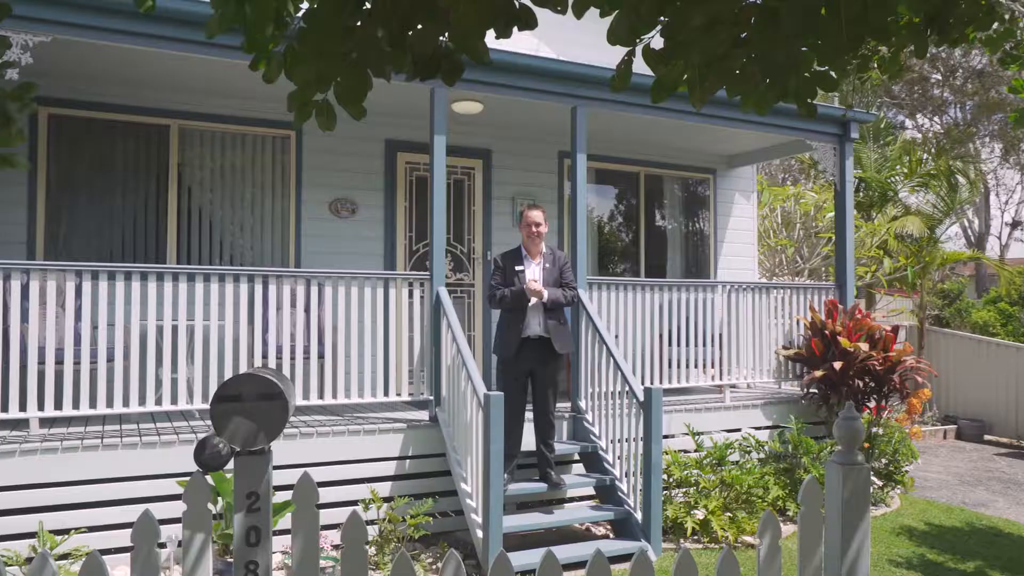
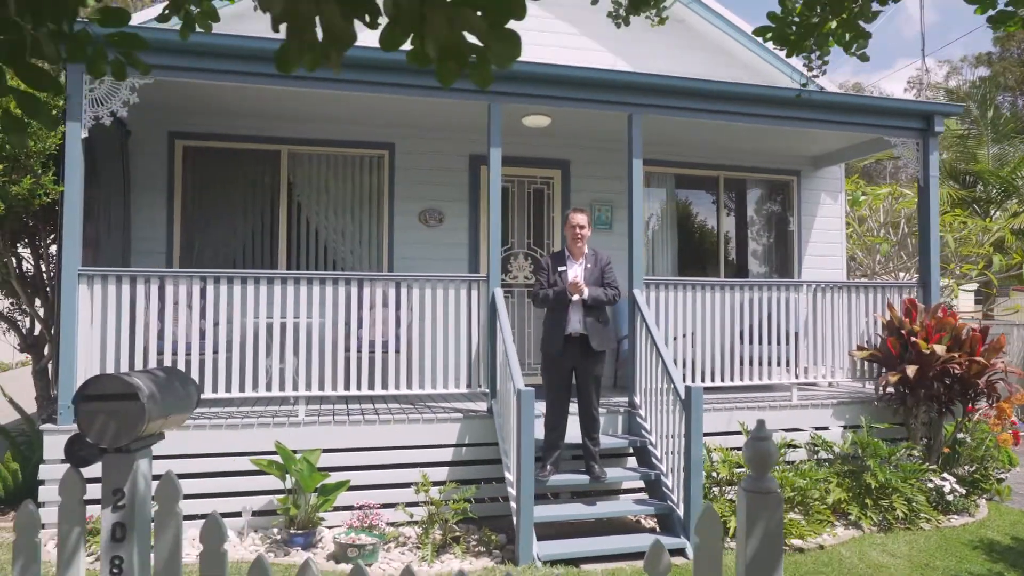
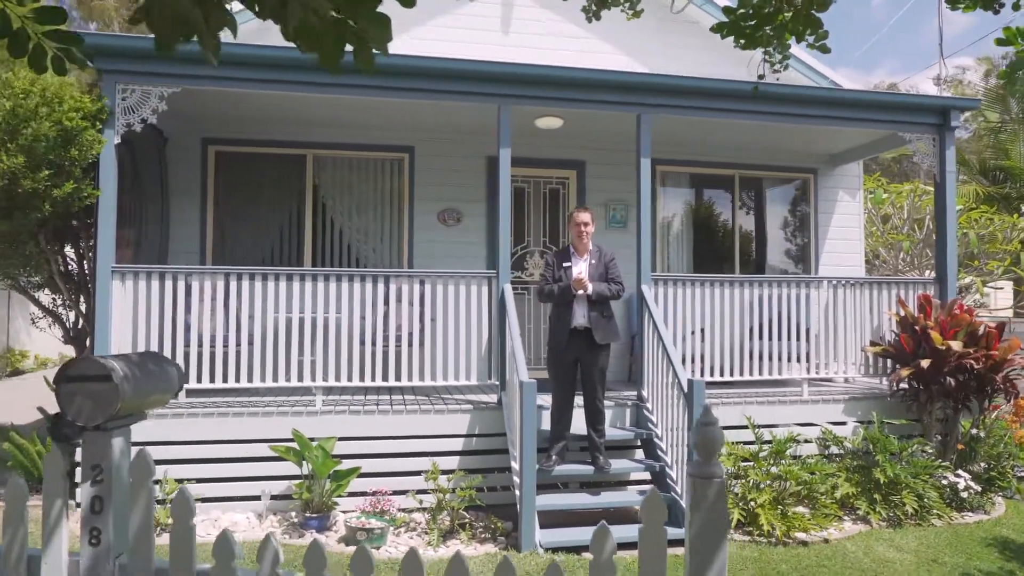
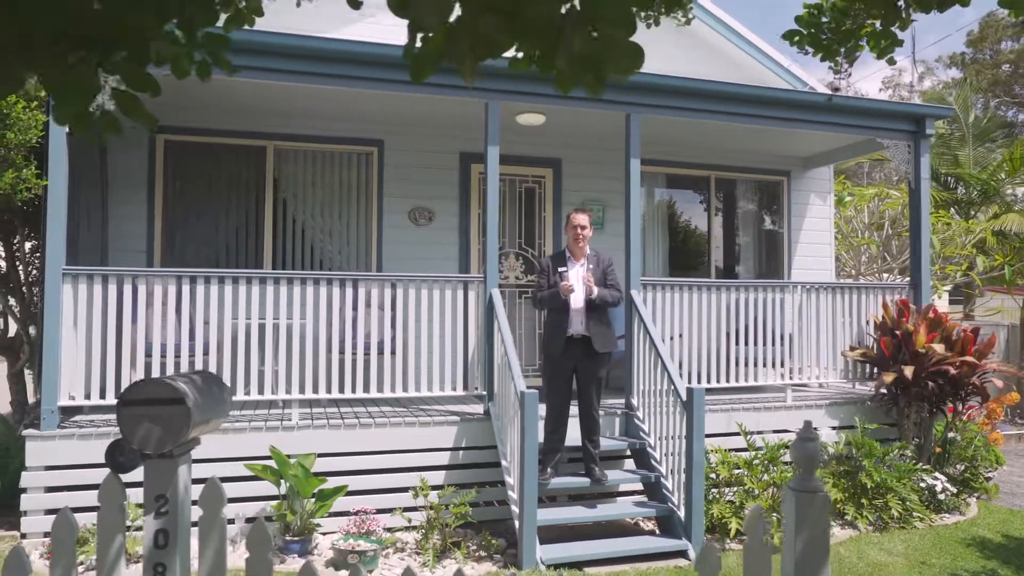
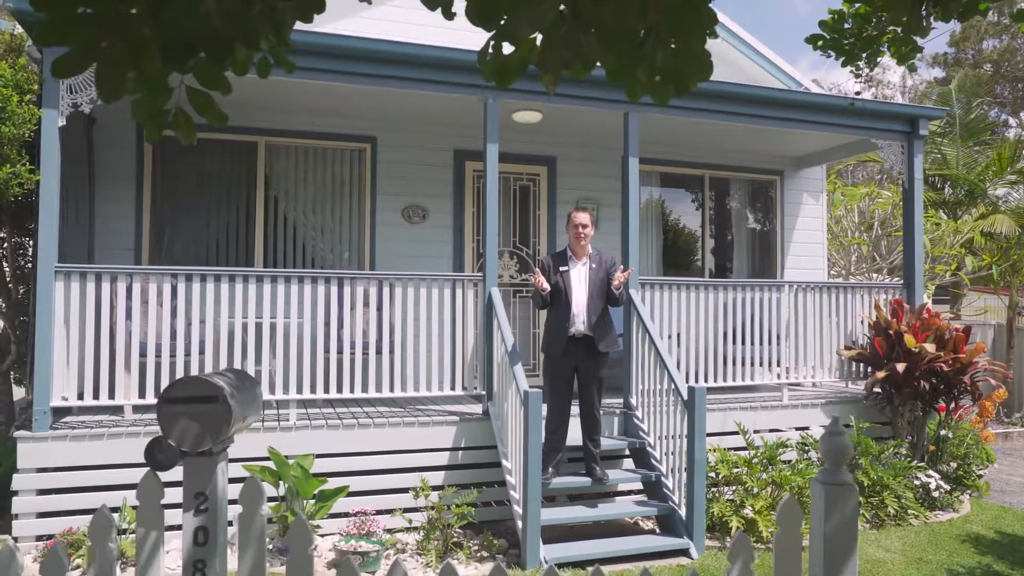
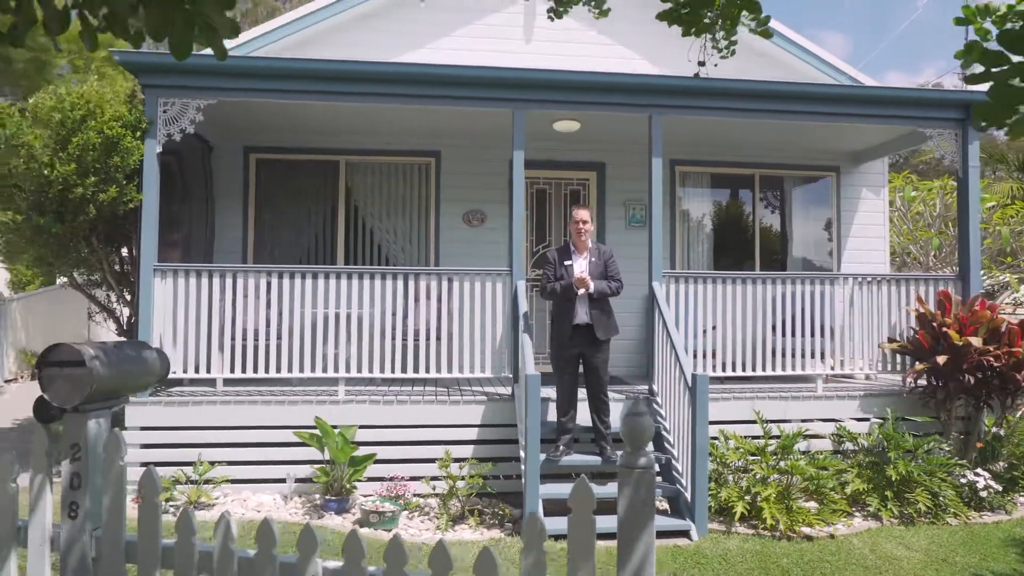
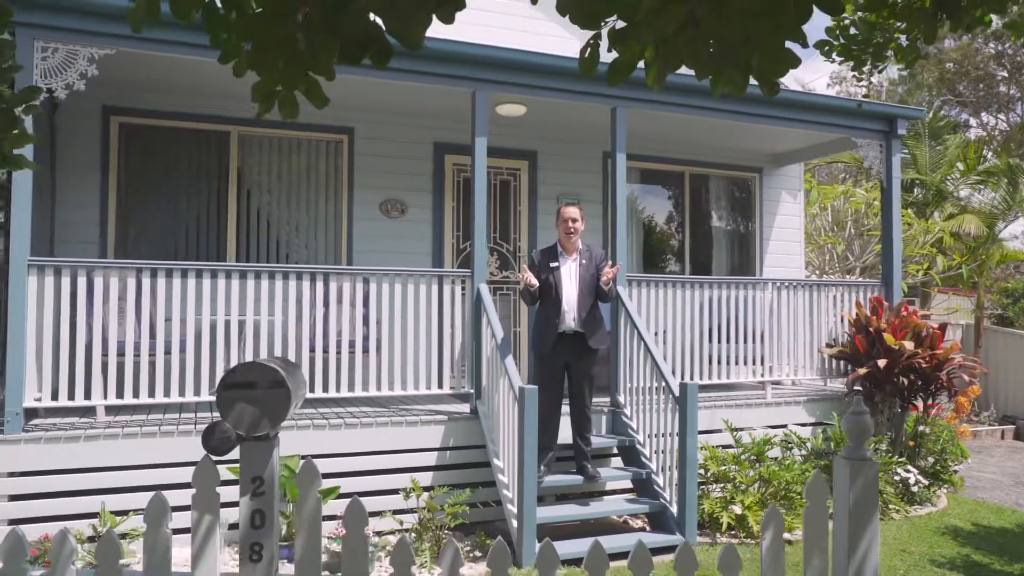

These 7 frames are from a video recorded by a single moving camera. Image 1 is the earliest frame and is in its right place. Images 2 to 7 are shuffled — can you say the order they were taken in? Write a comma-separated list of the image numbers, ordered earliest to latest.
7, 5, 4, 2, 3, 6
